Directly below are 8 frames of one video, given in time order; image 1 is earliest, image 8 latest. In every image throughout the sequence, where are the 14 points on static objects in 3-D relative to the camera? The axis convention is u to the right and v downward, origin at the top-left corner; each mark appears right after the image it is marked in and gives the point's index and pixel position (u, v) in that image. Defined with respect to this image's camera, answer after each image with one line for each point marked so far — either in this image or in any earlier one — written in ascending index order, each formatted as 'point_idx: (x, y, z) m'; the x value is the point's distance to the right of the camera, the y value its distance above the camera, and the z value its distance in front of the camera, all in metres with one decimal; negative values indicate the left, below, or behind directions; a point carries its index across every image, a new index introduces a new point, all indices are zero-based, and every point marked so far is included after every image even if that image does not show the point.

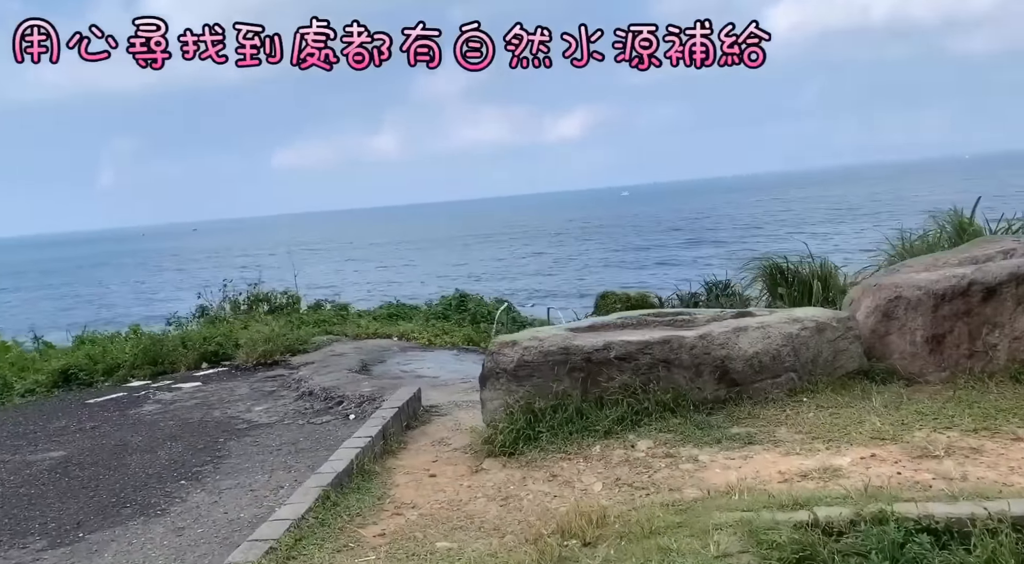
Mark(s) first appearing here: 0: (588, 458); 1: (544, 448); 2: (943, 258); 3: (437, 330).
0: (+0.5, -1.0, +6.0) m
1: (+0.2, -1.0, +6.2) m
2: (+3.1, +0.2, +7.3) m
3: (-0.8, -0.6, +11.9) m
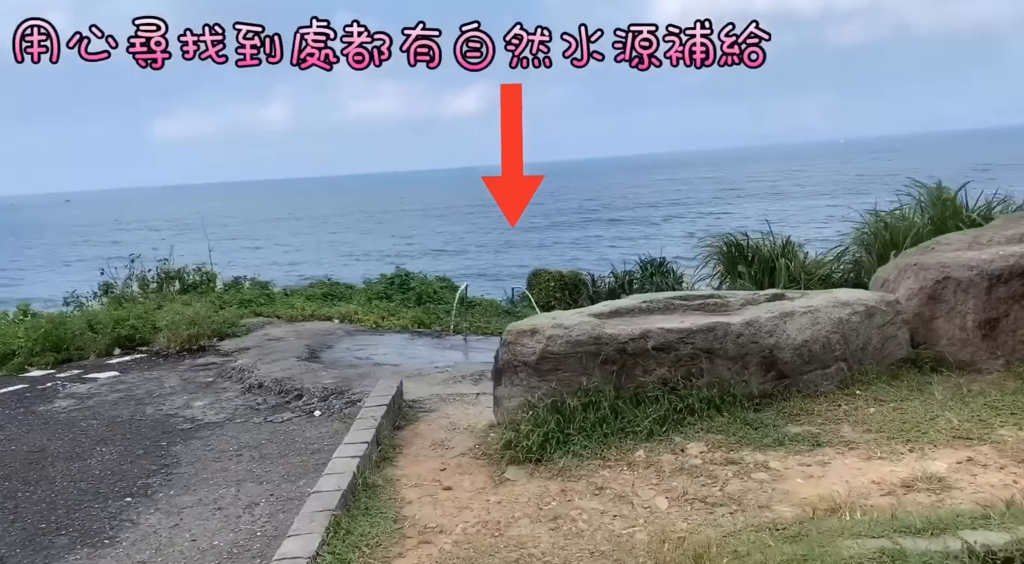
0: (+0.6, -0.9, +5.1) m
1: (+0.3, -0.9, +5.2) m
2: (+3.0, +0.3, +6.7) m
3: (-1.3, -0.3, +10.8) m
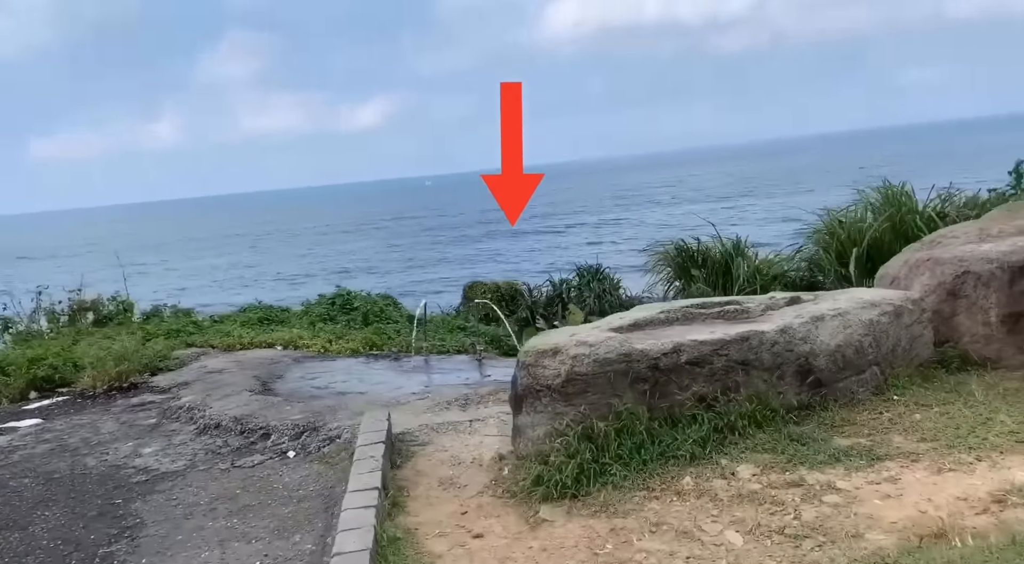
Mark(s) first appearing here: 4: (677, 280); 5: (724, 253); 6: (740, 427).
0: (+0.8, -0.9, +4.6) m
1: (+0.5, -0.9, +4.7) m
2: (+3.0, +0.3, +6.4) m
3: (-1.8, -0.5, +10.1) m
4: (+1.7, 0.0, +11.0) m
5: (+2.2, +0.3, +10.7) m
6: (+1.1, -0.7, +5.0) m
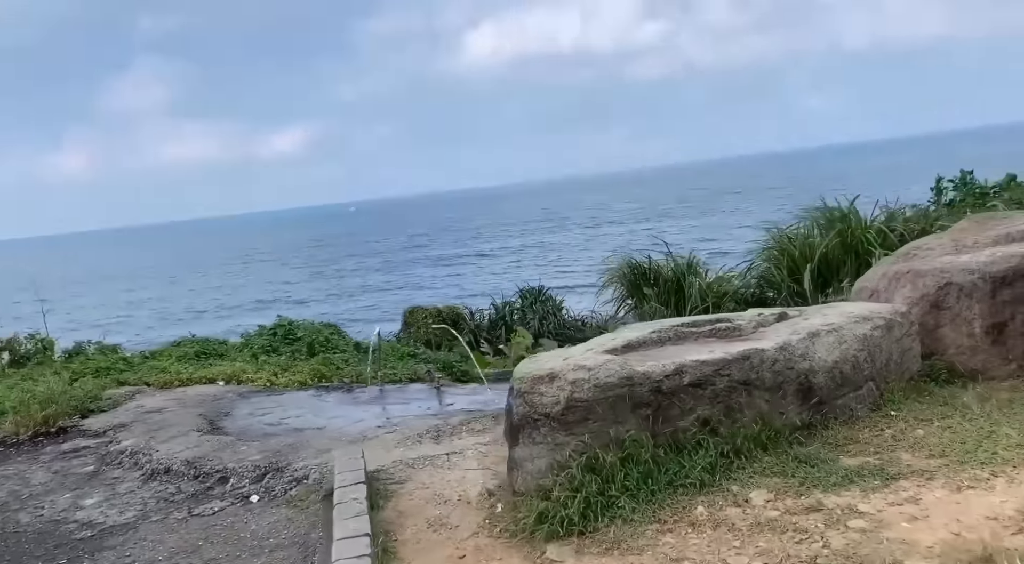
0: (+0.8, -1.0, +4.4) m
1: (+0.5, -1.0, +4.4) m
2: (+2.8, +0.3, +6.4) m
3: (-2.2, -0.8, +9.6) m
4: (+1.2, -0.2, +10.8) m
5: (+1.7, +0.1, +10.6) m
6: (+1.1, -0.8, +4.8) m
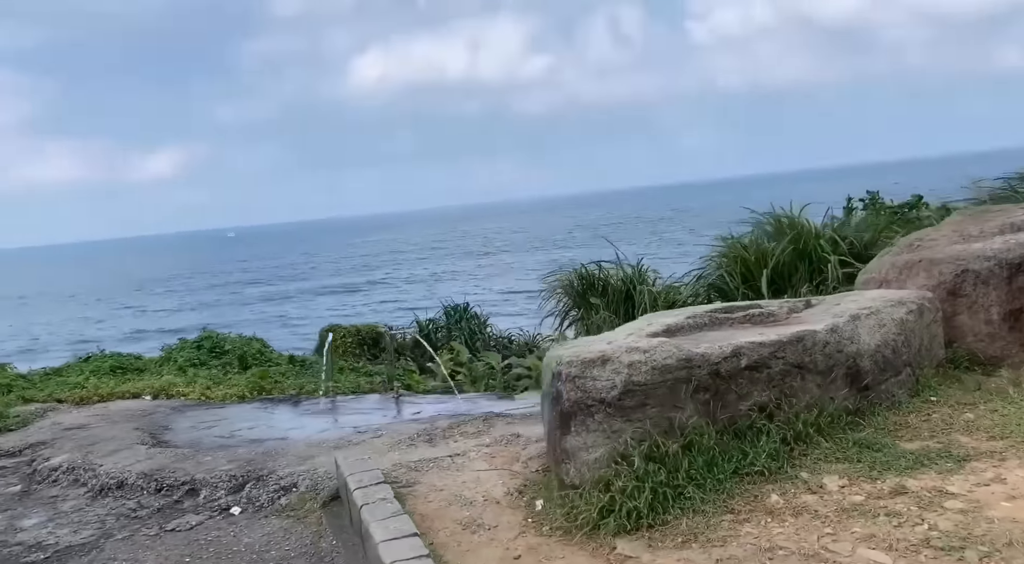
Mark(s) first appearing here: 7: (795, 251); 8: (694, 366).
0: (+1.0, -0.9, +4.0) m
1: (+0.7, -0.9, +4.0) m
2: (+2.8, +0.3, +6.3) m
3: (-2.6, -0.8, +8.8) m
4: (+0.6, -0.3, +10.5) m
5: (+1.1, 0.0, +10.3) m
6: (+1.3, -0.7, +4.5) m
7: (+2.5, +0.3, +9.2) m
8: (+0.8, -0.3, +4.3) m
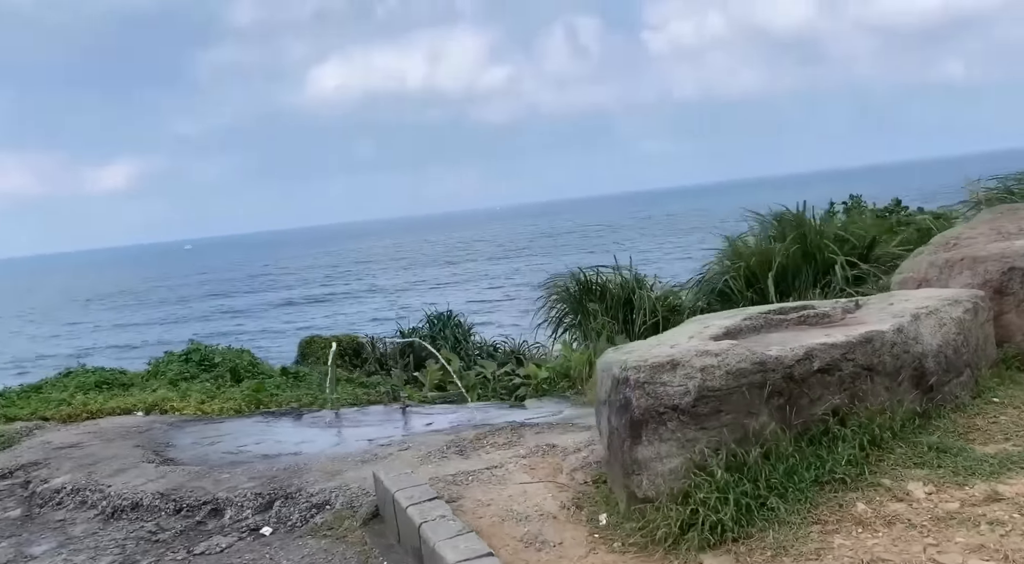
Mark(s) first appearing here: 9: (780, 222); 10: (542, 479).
0: (+1.3, -0.9, +3.8) m
1: (+1.0, -0.9, +3.8) m
2: (+2.9, +0.3, +6.2) m
3: (-2.6, -0.9, +8.5) m
4: (+0.6, -0.4, +10.3) m
5: (+1.1, 0.0, +10.1) m
6: (+1.5, -0.7, +4.3) m
7: (+2.5, +0.3, +9.1) m
8: (+1.0, -0.3, +4.1) m
9: (+2.5, +0.6, +9.7) m
10: (+0.1, -1.0, +5.0) m
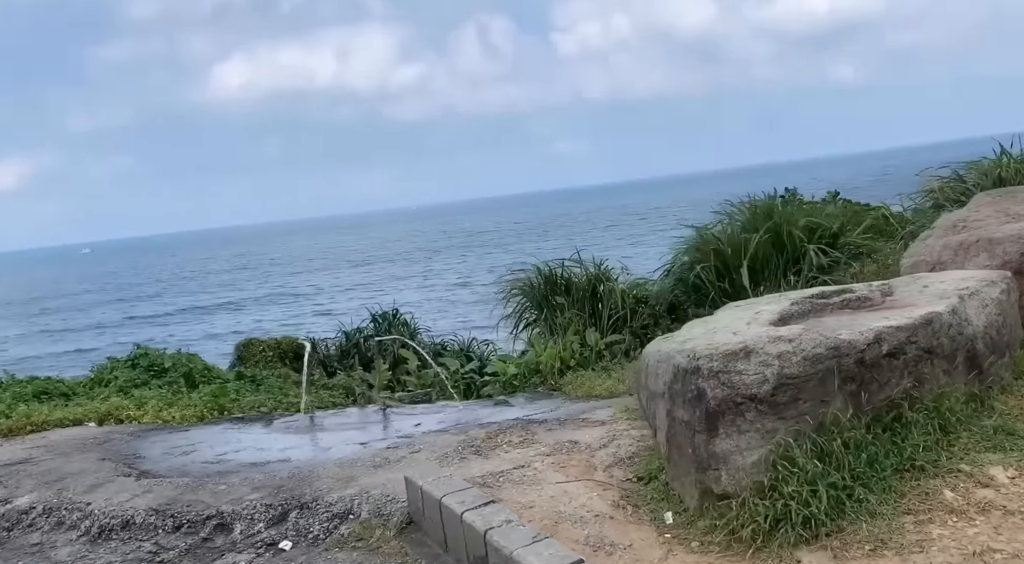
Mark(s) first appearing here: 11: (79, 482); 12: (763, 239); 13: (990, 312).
0: (+1.6, -0.8, +3.6) m
1: (+1.3, -0.8, +3.6) m
2: (+2.9, +0.4, +6.2) m
3: (-2.7, -0.9, +7.9) m
4: (+0.2, -0.3, +10.0) m
5: (+0.7, 0.0, +9.9) m
6: (+1.7, -0.6, +4.1) m
7: (+2.3, +0.3, +9.0) m
8: (+1.2, -0.3, +3.9) m
9: (+2.2, +0.7, +9.6) m
10: (+0.3, -0.9, +4.7) m
11: (-2.4, -1.1, +5.8) m
12: (+2.2, +0.4, +9.1) m
13: (+2.2, -0.1, +4.8) m
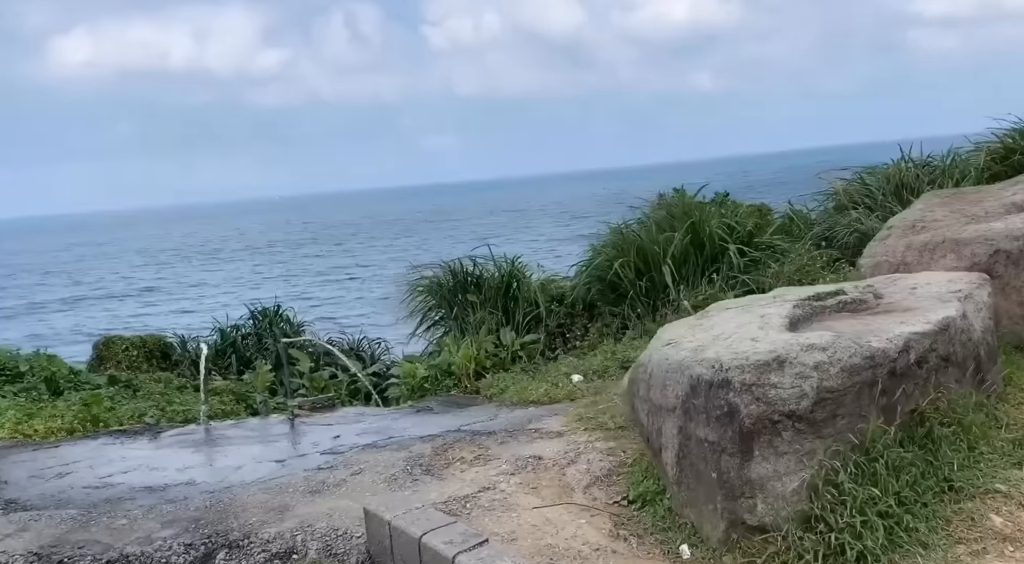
0: (+1.6, -0.8, +3.3) m
1: (+1.3, -0.8, +3.2) m
2: (+2.6, +0.4, +6.0) m
3: (-3.3, -0.9, +6.9) m
4: (-0.7, -0.3, +9.4) m
5: (-0.1, +0.1, +9.4) m
6: (+1.7, -0.6, +3.8) m
7: (+1.5, +0.4, +8.7) m
8: (+1.2, -0.3, +3.5) m
9: (+1.3, +0.7, +9.2) m
10: (+0.2, -0.9, +4.2) m
11: (-2.6, -1.1, +4.8) m
12: (+1.4, +0.4, +8.8) m
13: (+2.1, -0.1, +4.5) m
